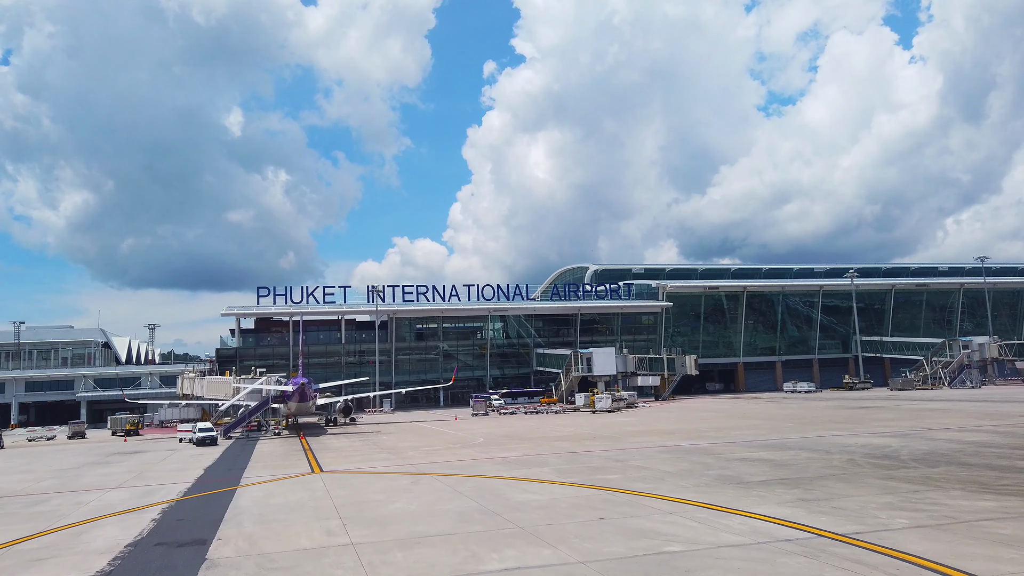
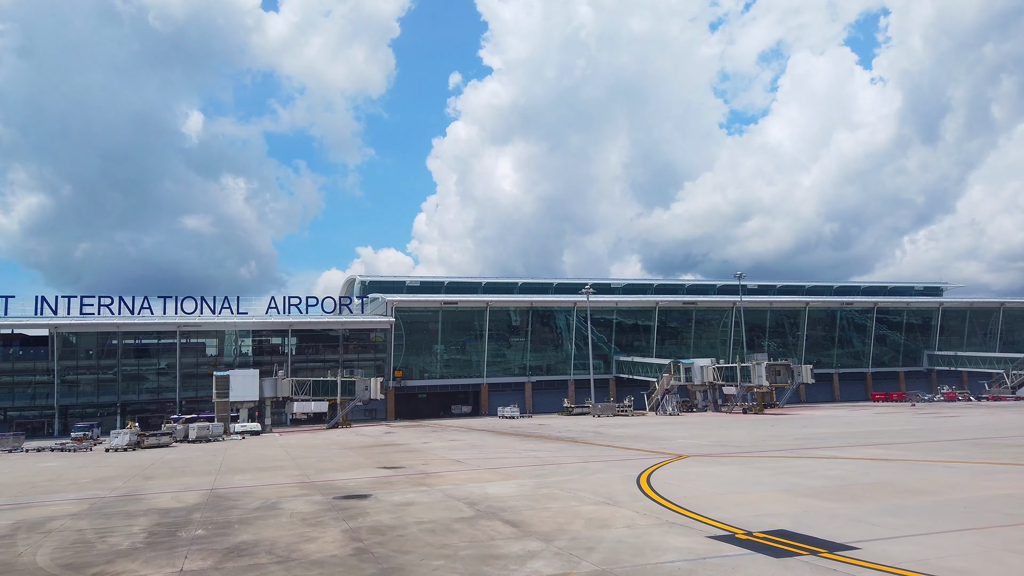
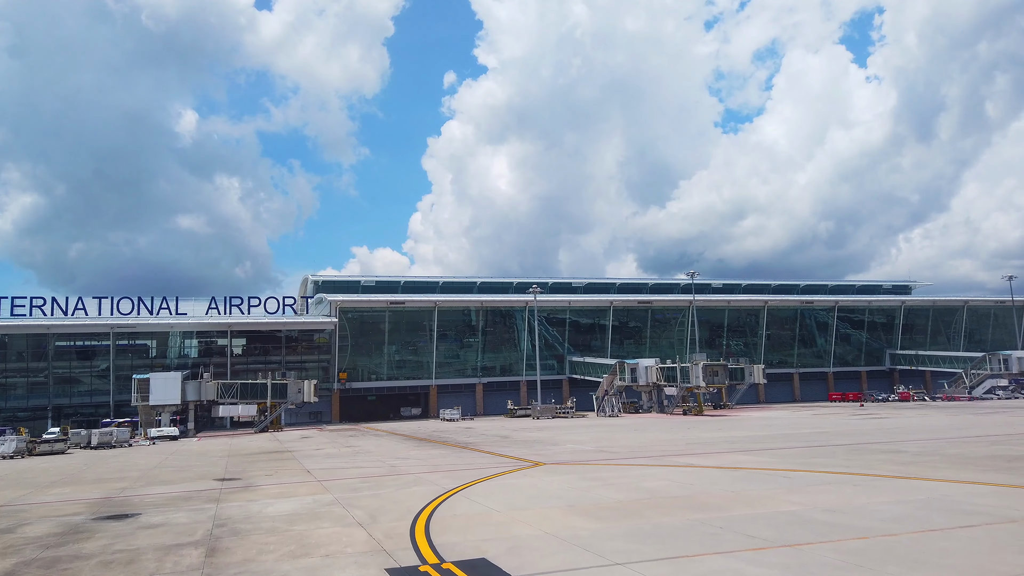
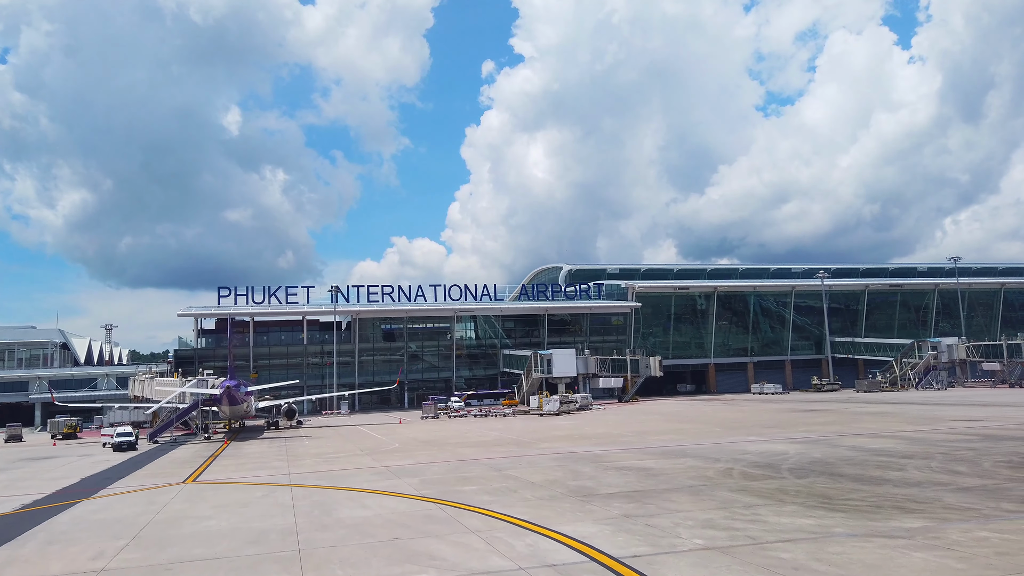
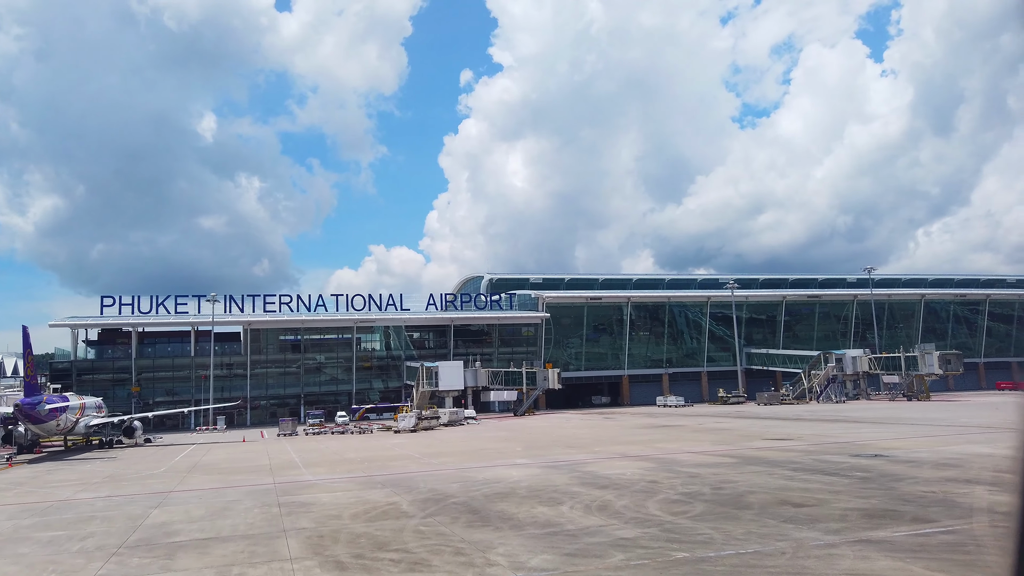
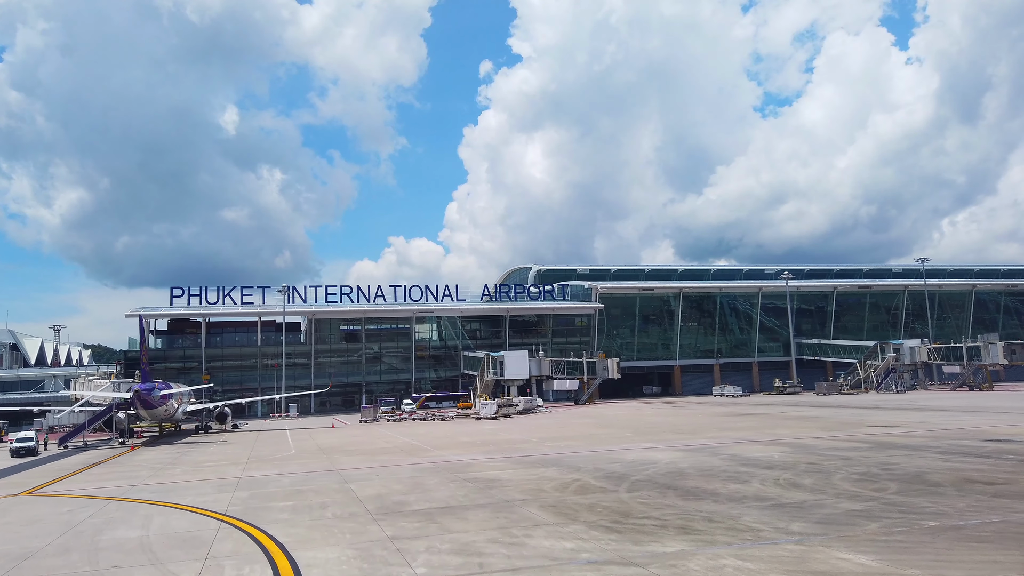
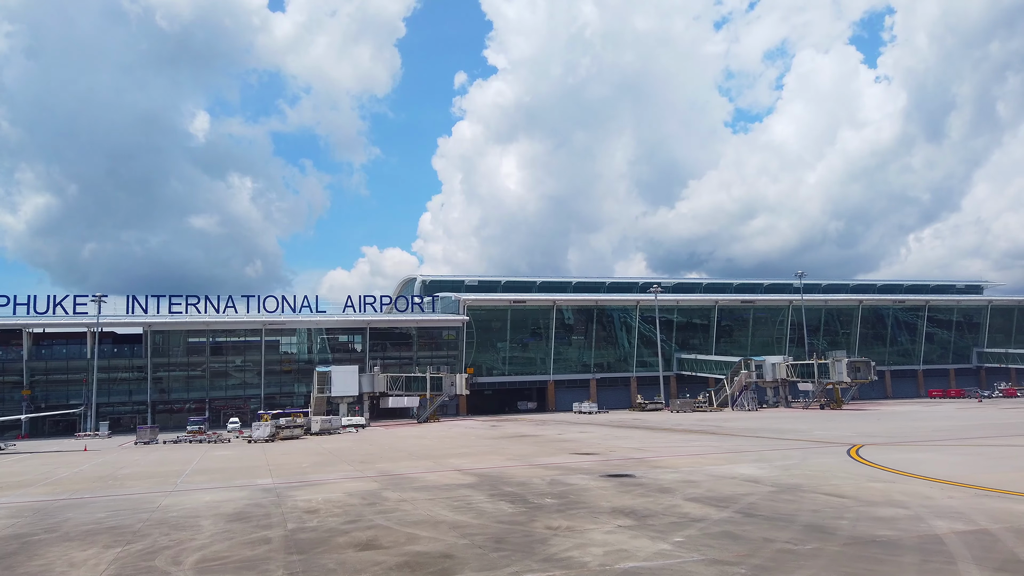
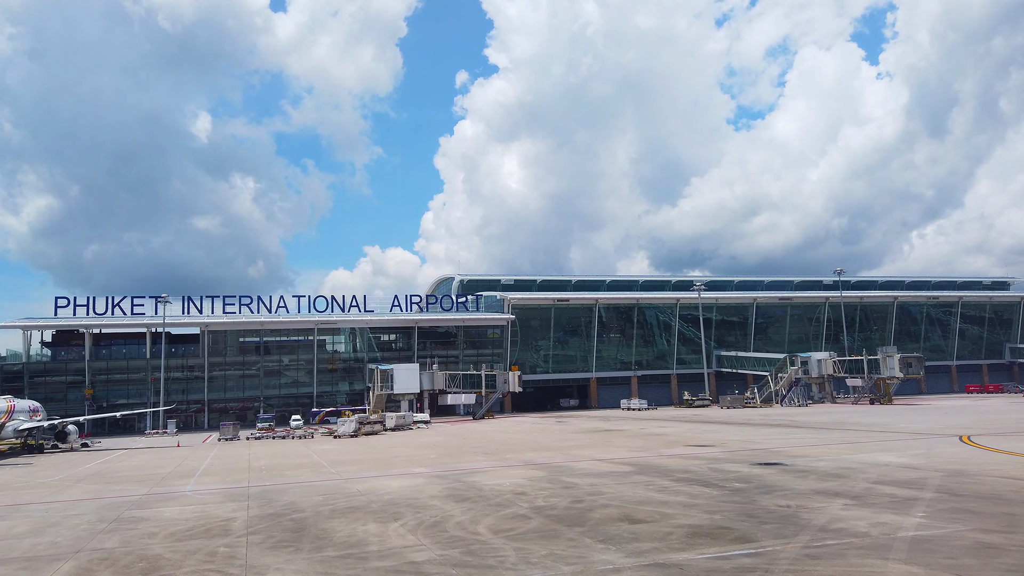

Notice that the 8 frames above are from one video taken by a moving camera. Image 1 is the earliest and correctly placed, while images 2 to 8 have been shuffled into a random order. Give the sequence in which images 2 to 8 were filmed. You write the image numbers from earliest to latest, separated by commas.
4, 6, 5, 8, 7, 2, 3
